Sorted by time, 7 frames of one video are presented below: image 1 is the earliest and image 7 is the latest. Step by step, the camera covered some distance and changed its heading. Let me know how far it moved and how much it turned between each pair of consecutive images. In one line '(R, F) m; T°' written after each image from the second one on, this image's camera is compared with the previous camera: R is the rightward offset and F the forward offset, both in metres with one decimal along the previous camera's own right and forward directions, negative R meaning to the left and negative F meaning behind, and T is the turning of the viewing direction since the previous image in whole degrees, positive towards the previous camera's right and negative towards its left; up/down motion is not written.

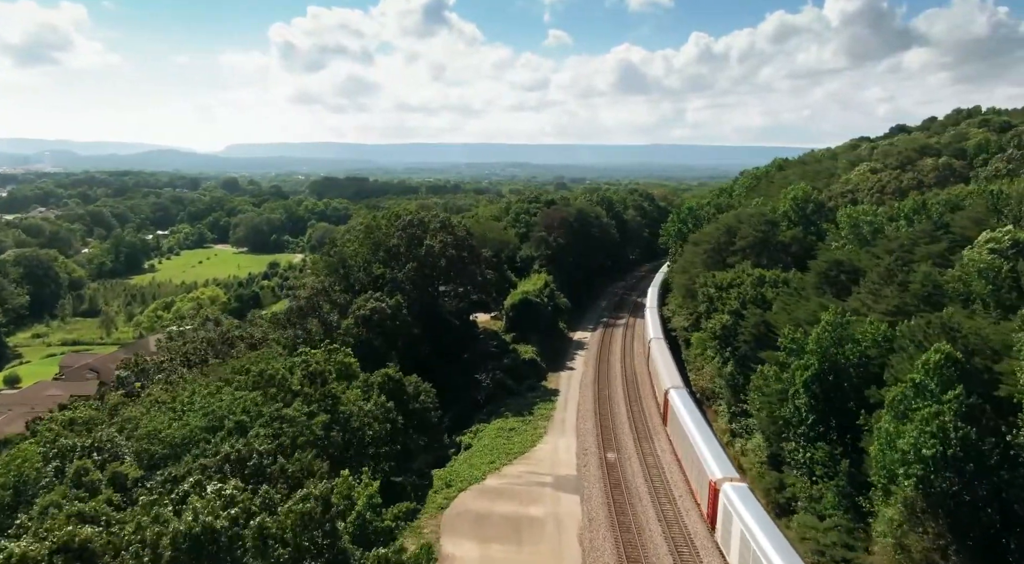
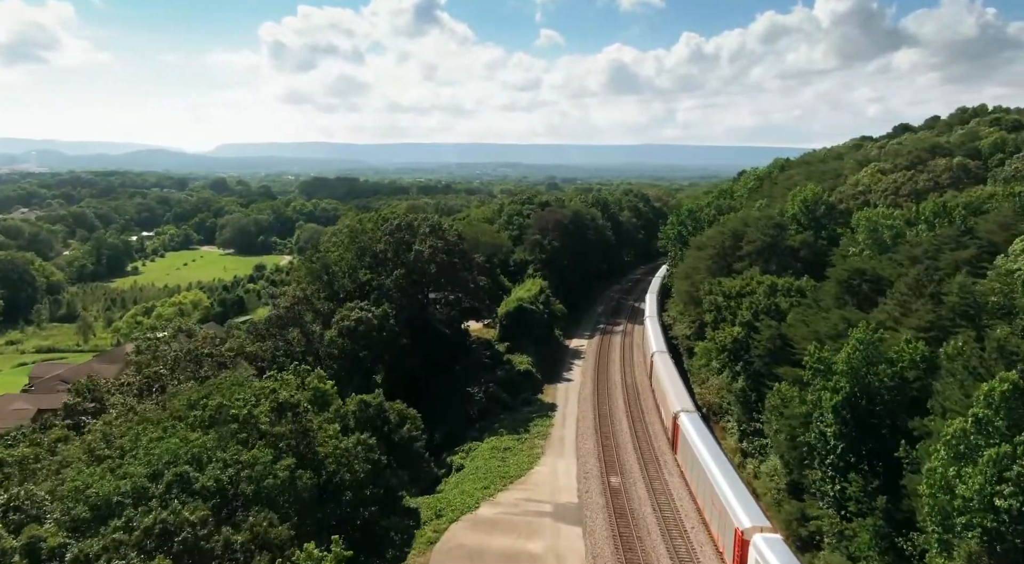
(-0.2, +2.7) m; +1°
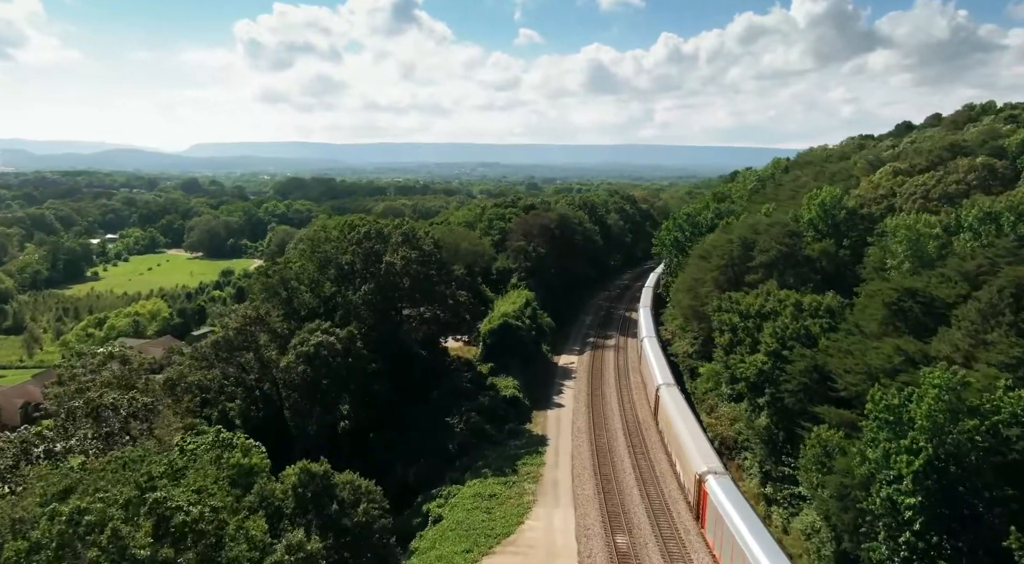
(-0.2, +5.2) m; +2°
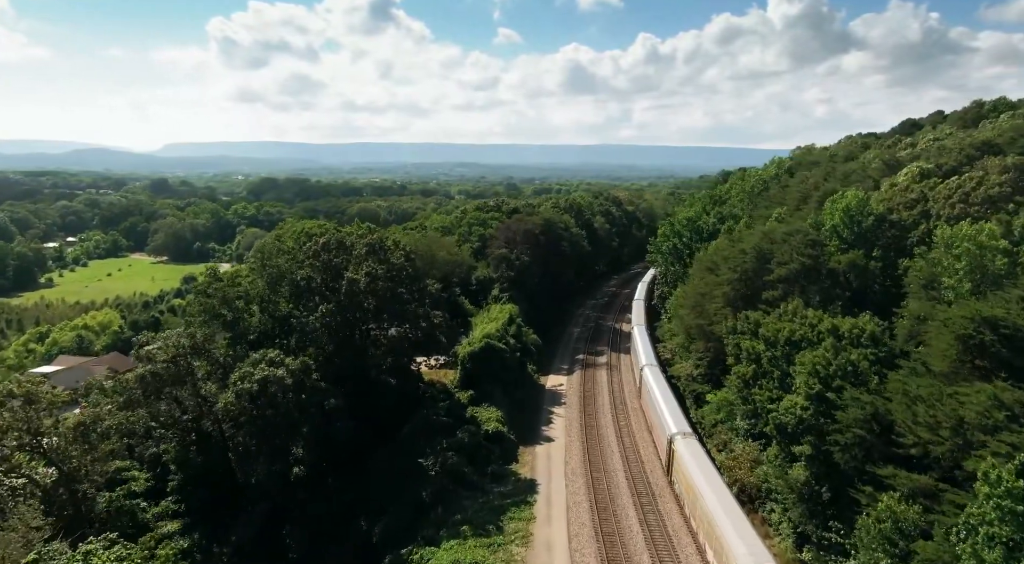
(-0.2, +5.4) m; +2°
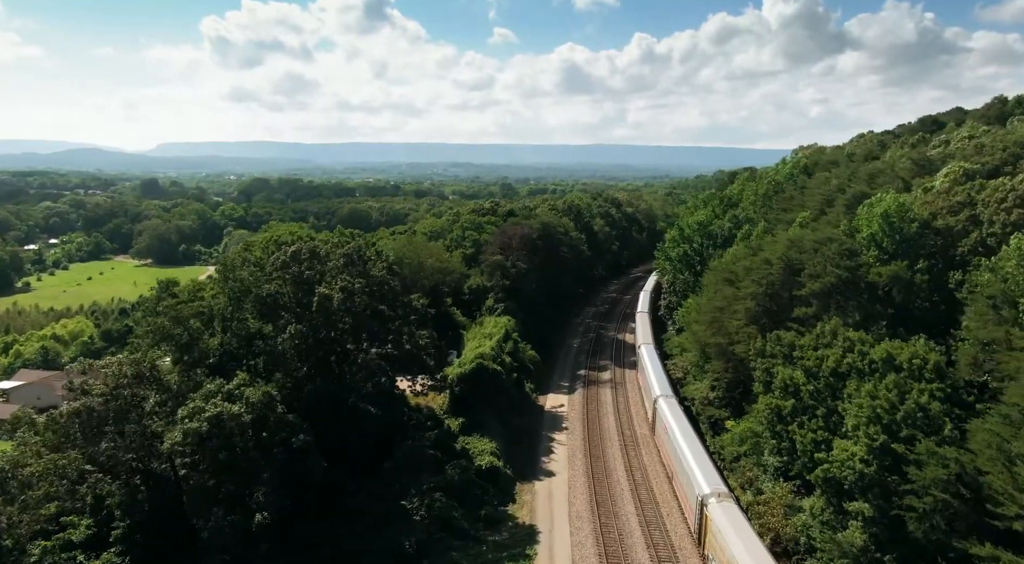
(0.0, +4.3) m; 0°
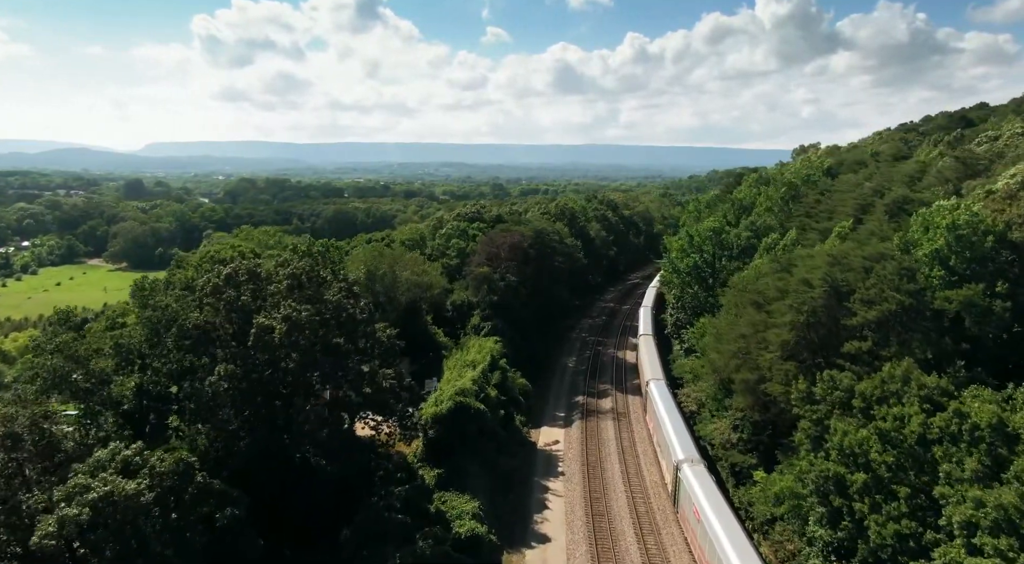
(+0.3, +5.8) m; +1°
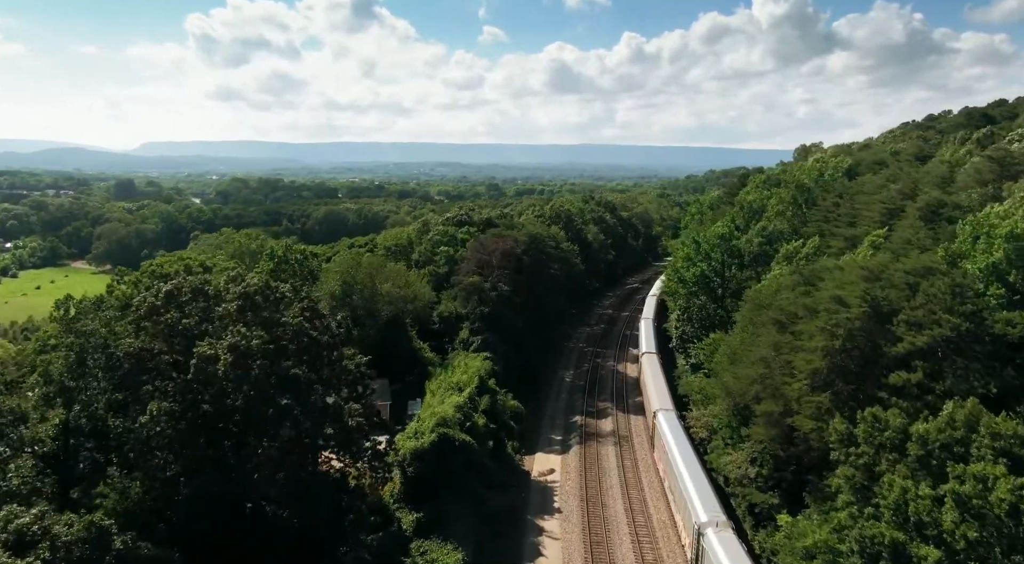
(+0.3, +3.7) m; 0°
